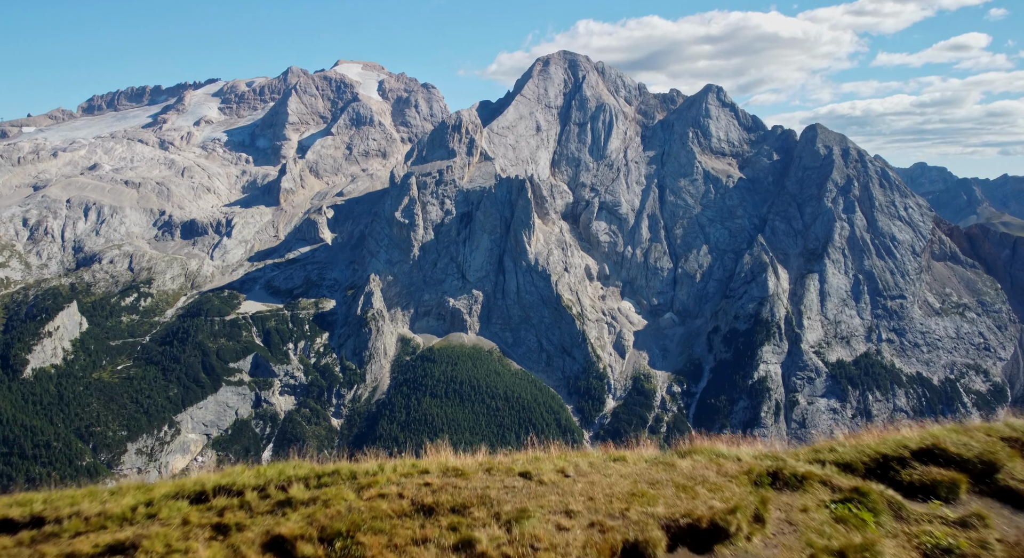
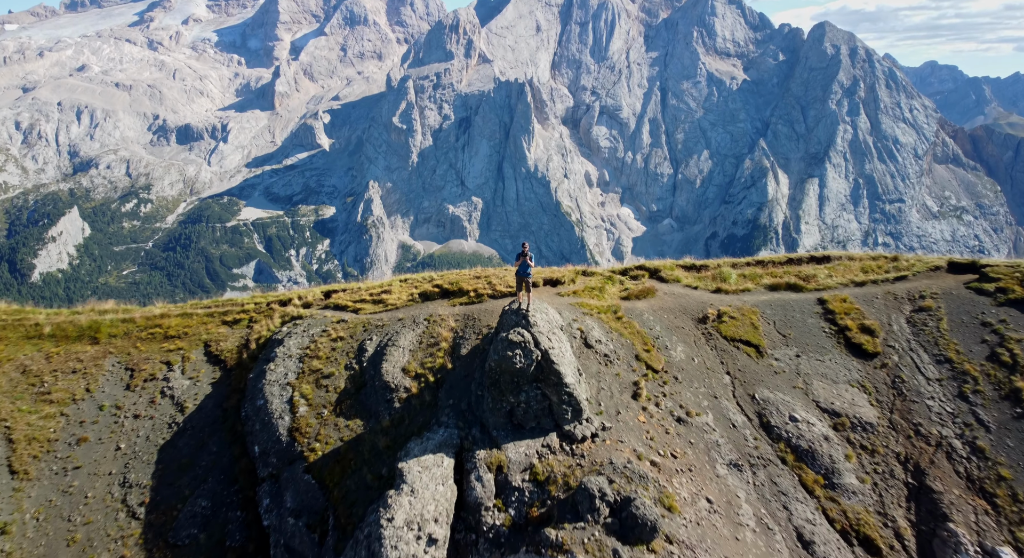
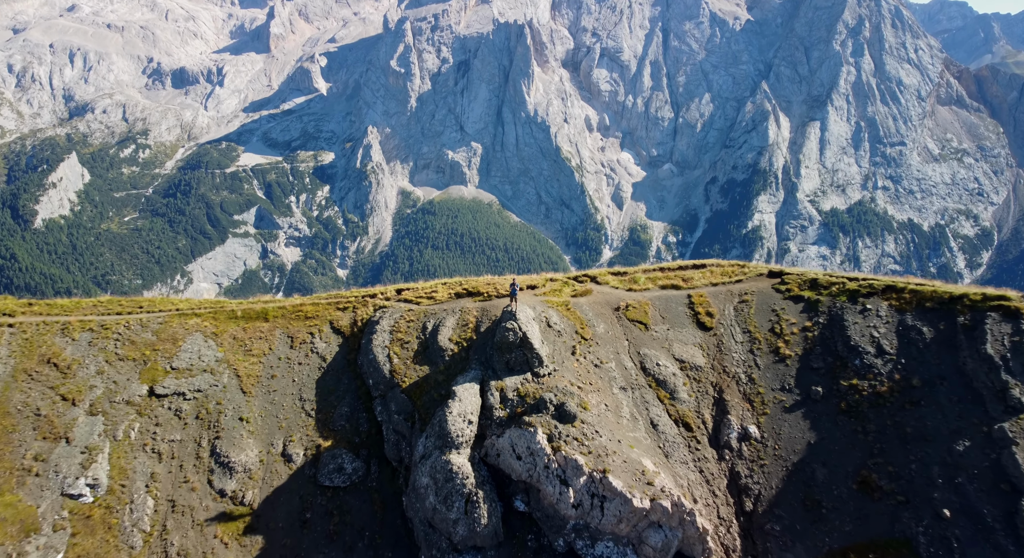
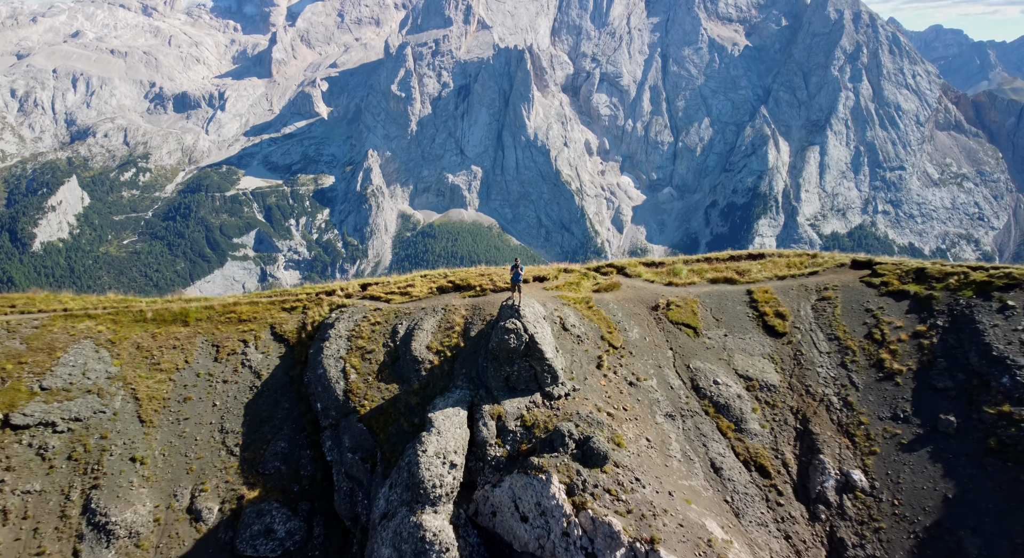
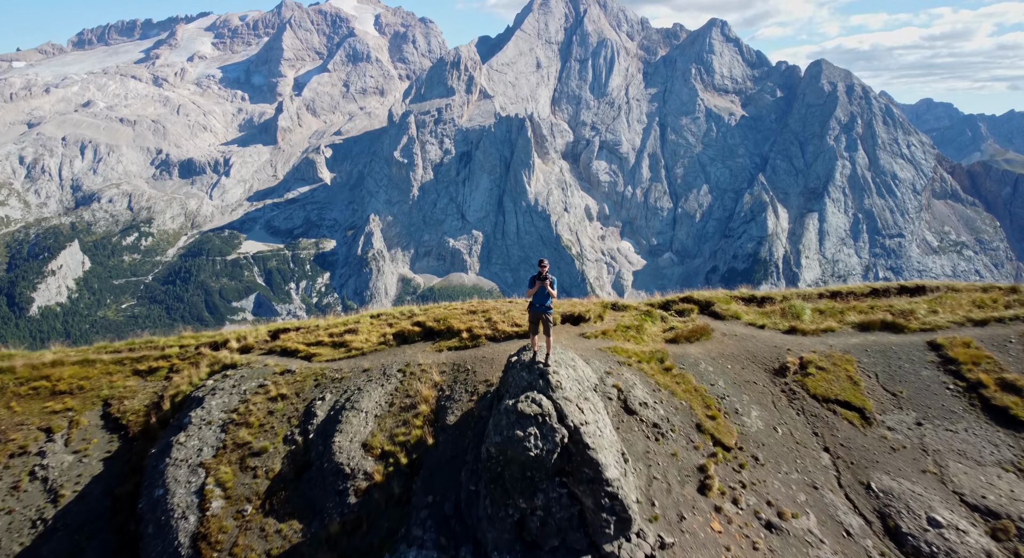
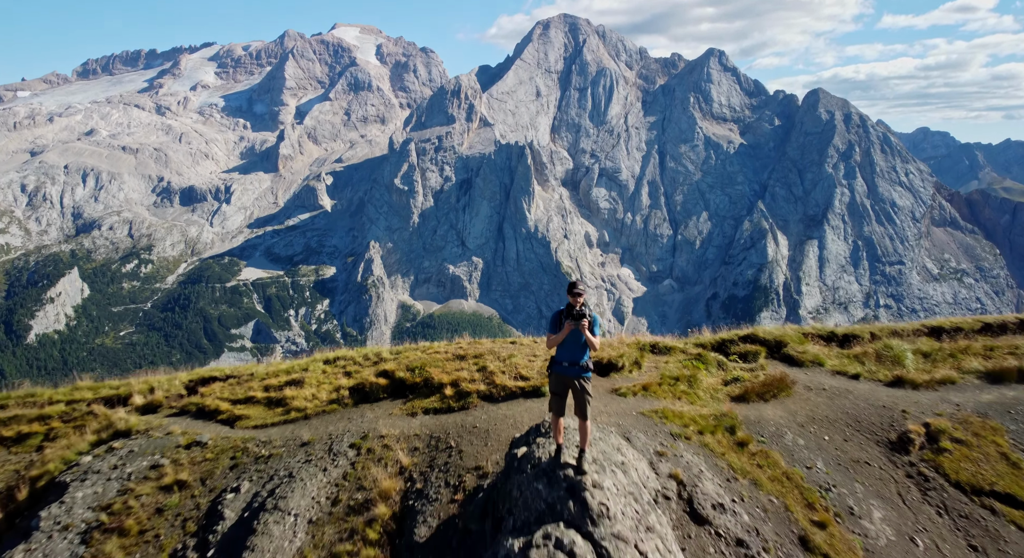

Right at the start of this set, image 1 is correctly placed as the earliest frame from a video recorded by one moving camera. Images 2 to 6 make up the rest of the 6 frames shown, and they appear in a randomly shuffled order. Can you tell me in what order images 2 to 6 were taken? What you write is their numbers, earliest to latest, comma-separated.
6, 5, 2, 4, 3
